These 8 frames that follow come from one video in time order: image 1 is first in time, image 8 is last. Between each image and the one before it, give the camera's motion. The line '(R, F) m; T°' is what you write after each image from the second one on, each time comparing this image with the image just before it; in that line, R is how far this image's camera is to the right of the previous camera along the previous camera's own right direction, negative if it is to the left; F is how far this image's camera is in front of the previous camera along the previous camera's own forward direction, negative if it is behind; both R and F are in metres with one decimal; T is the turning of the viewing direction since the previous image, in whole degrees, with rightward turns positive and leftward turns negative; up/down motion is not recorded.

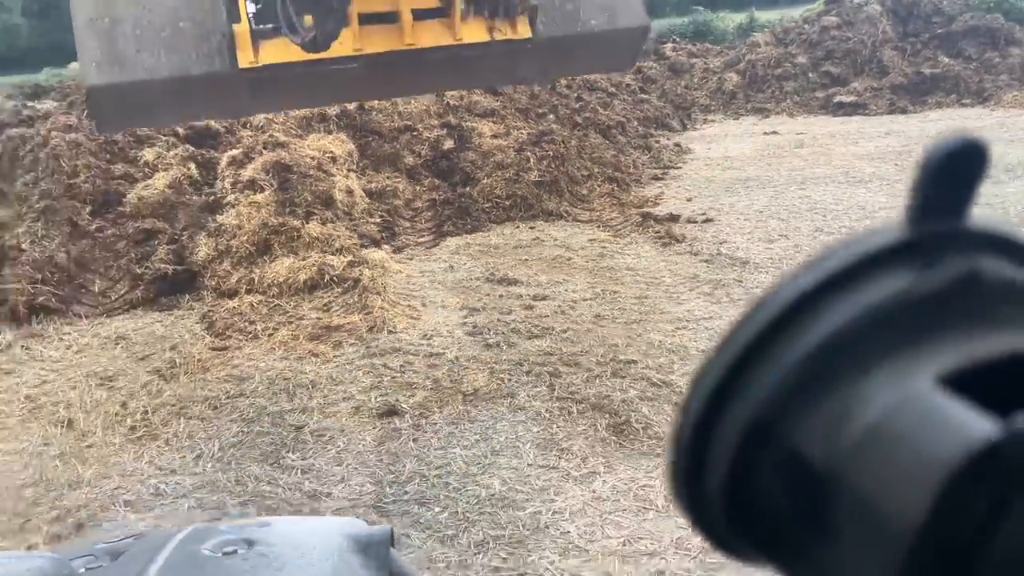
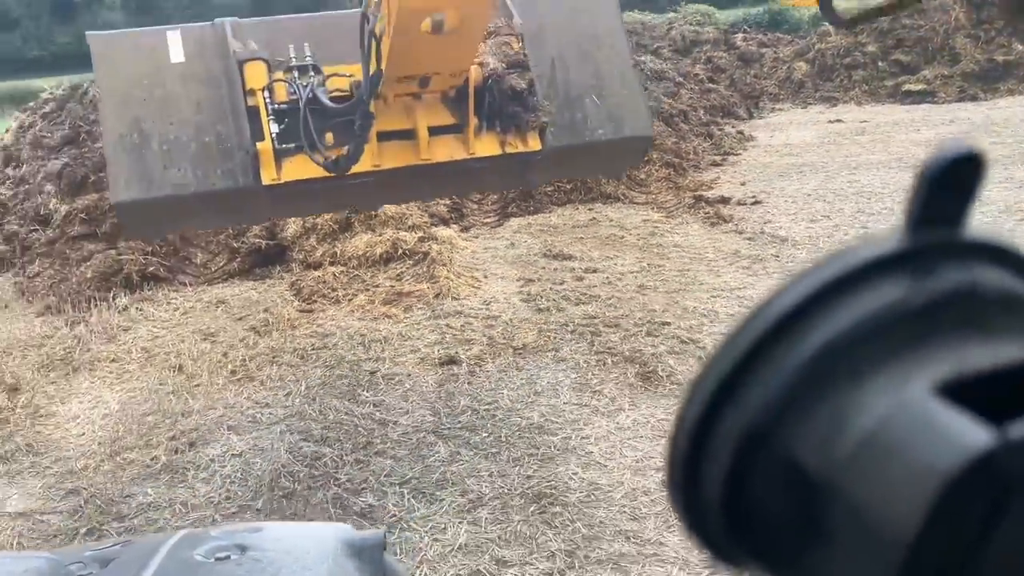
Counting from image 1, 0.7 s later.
(+0.1, -0.4) m; -5°
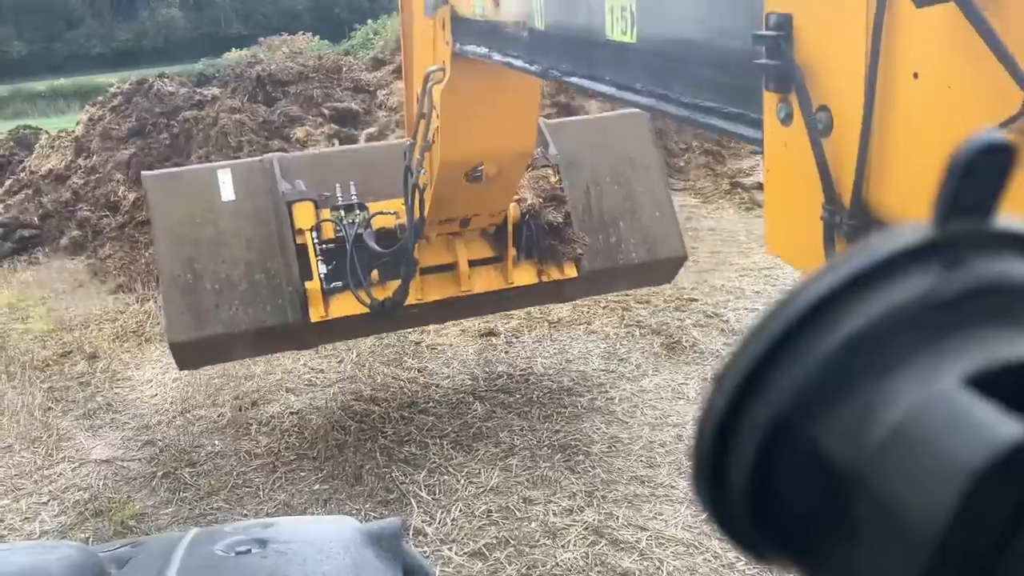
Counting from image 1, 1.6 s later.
(+0.1, -0.2) m; -3°
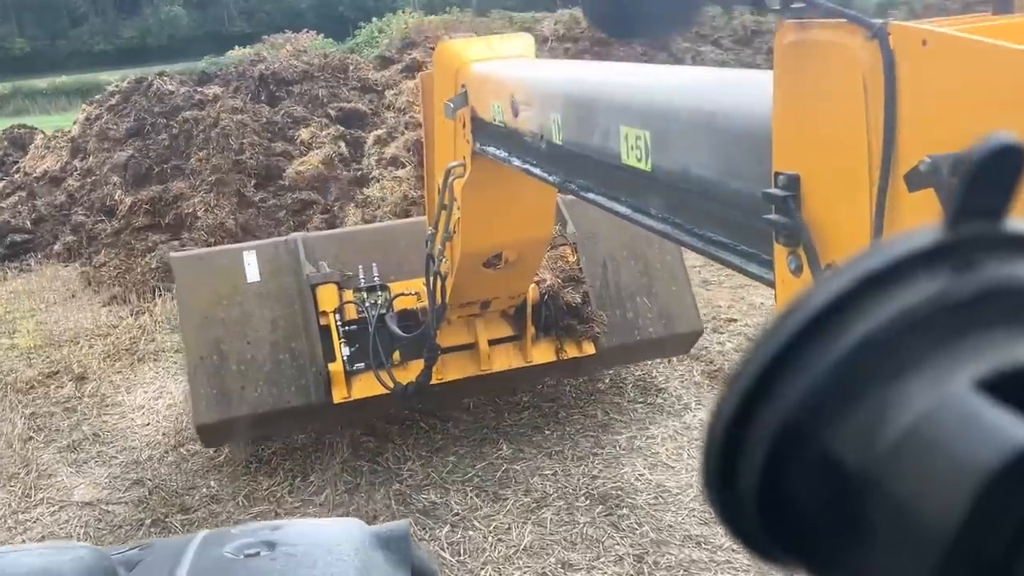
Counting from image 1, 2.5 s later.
(-0.1, +0.3) m; 0°
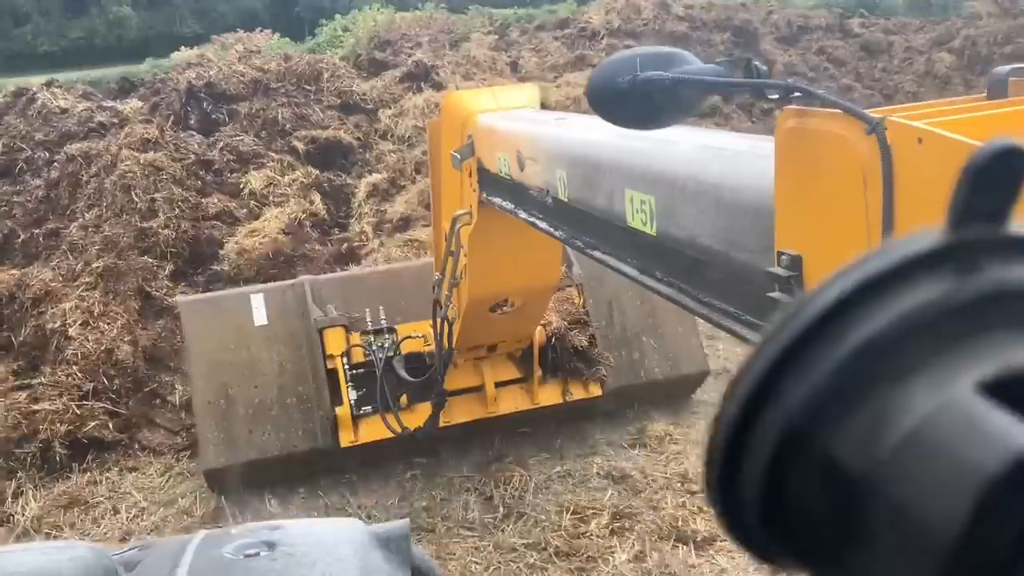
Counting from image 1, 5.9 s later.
(-0.4, +1.9) m; +2°
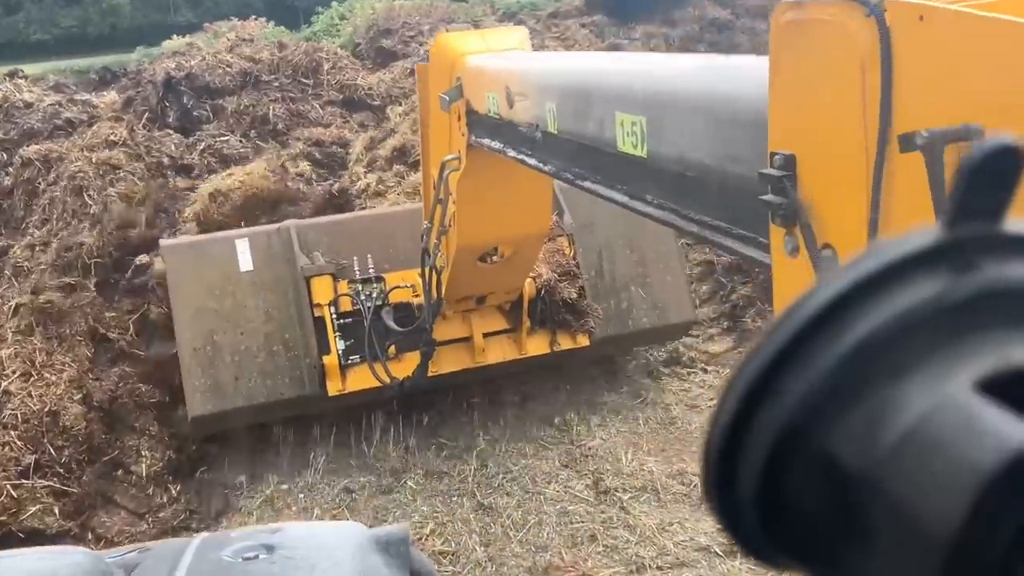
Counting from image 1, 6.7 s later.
(-0.1, +0.5) m; 0°
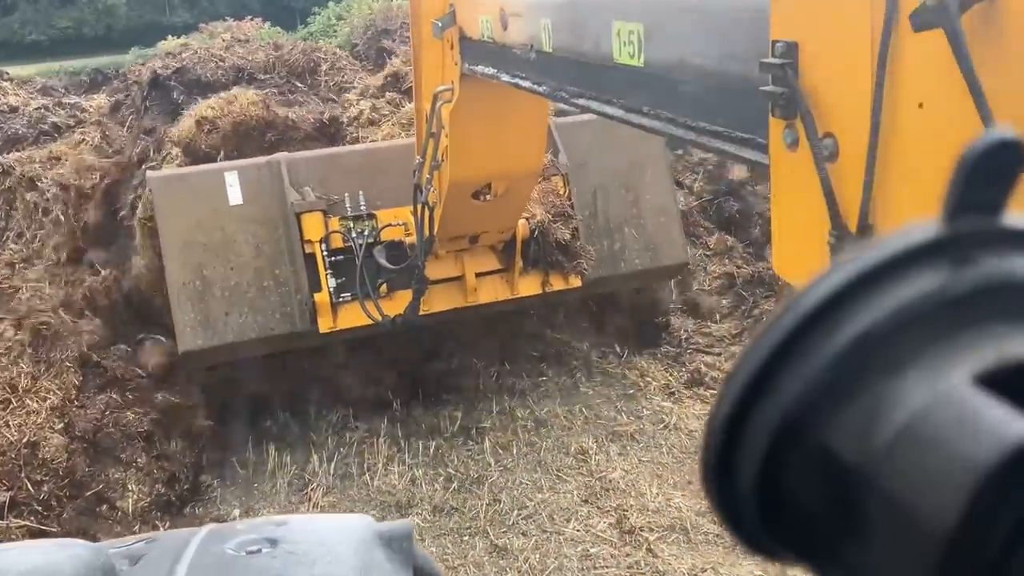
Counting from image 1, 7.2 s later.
(0.0, +0.2) m; 0°
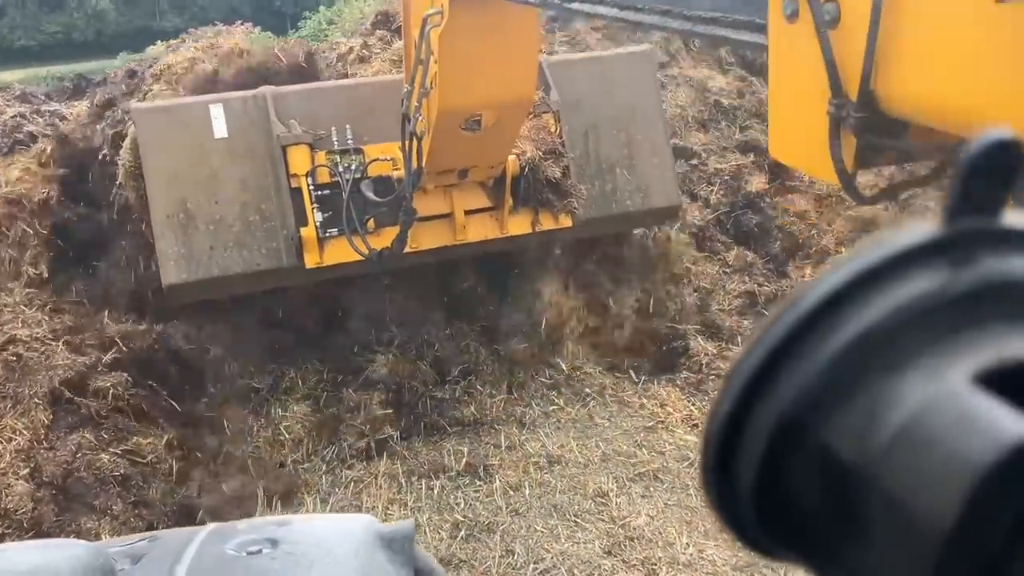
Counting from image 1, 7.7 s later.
(0.0, +0.2) m; 0°
